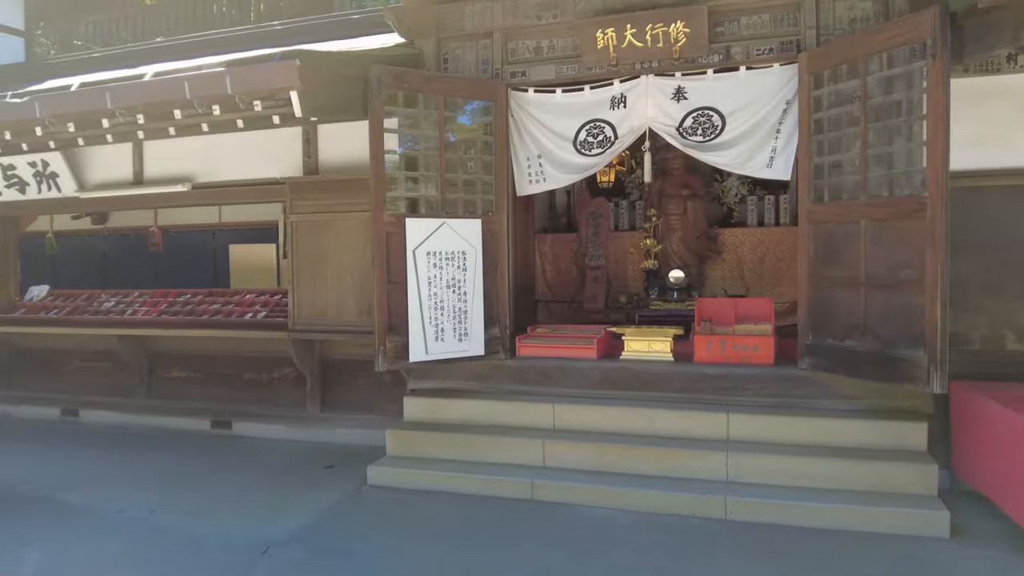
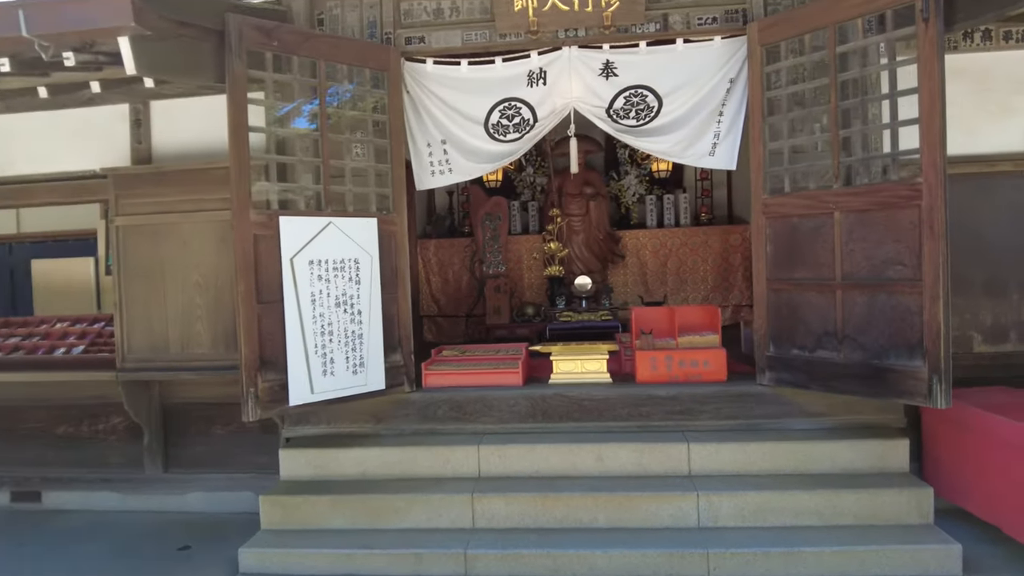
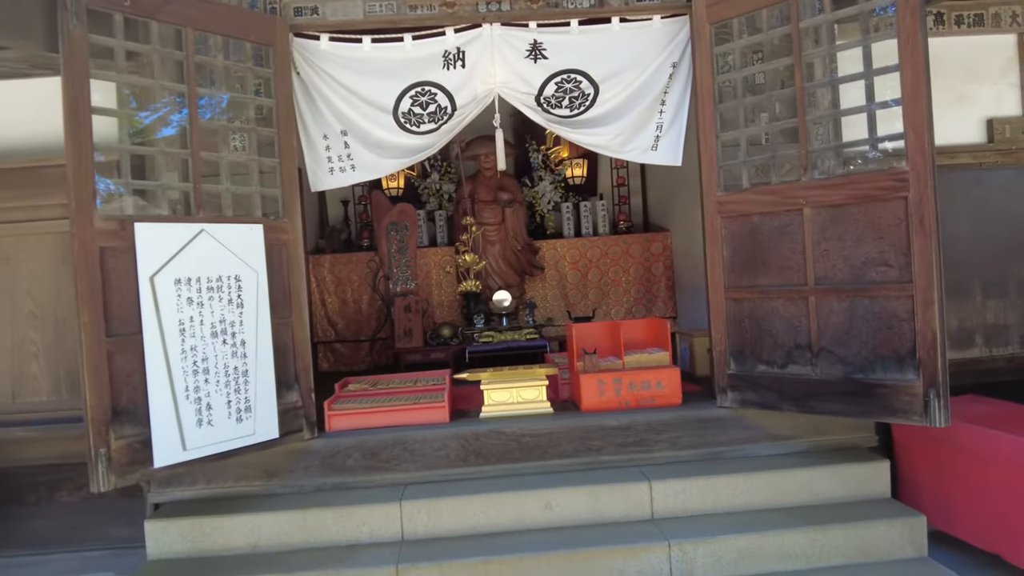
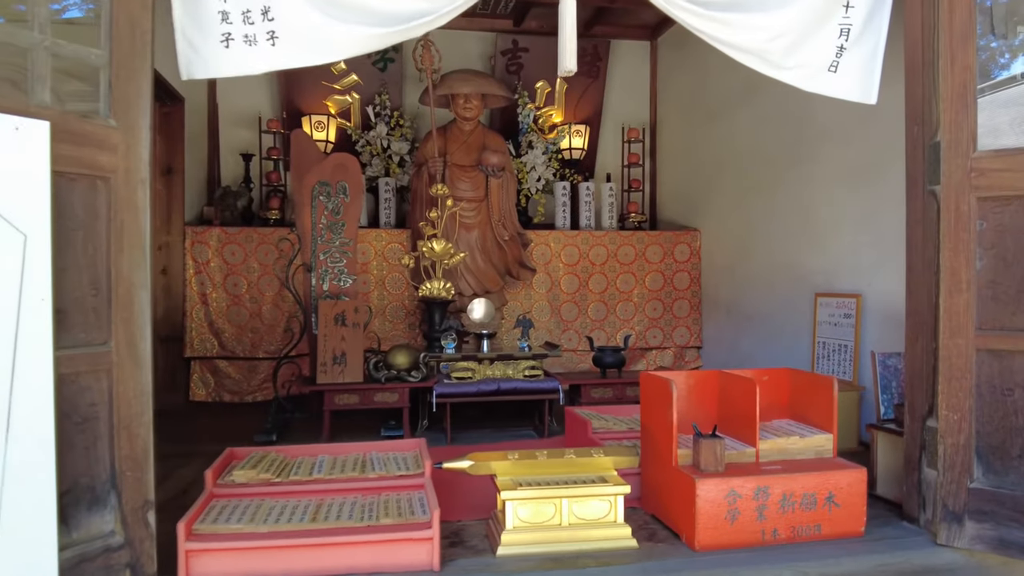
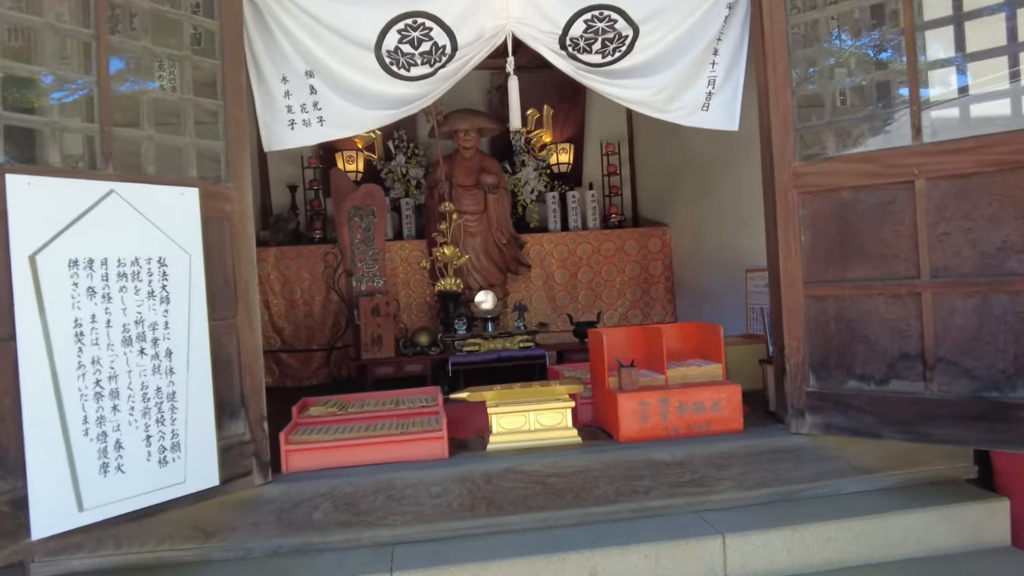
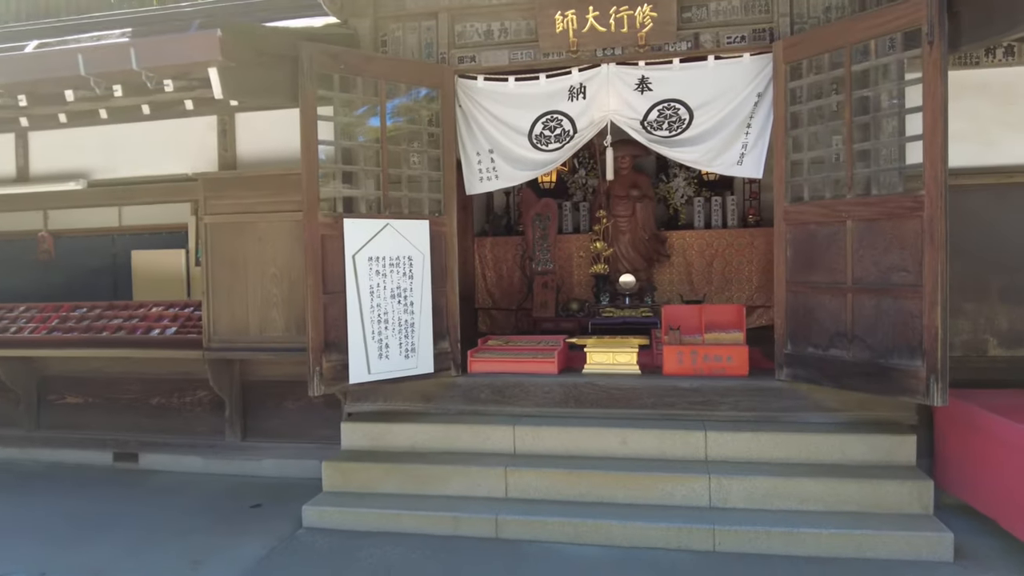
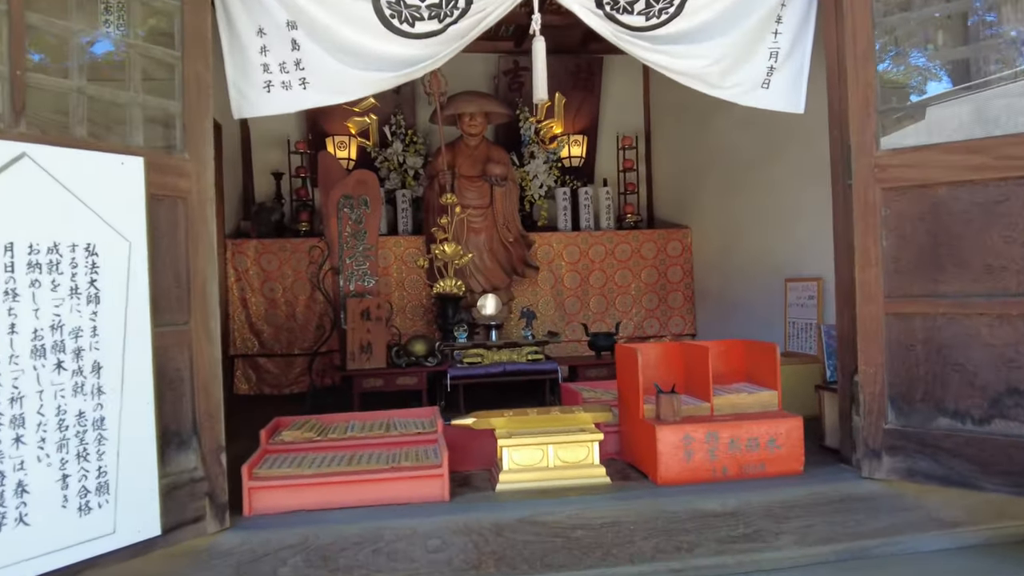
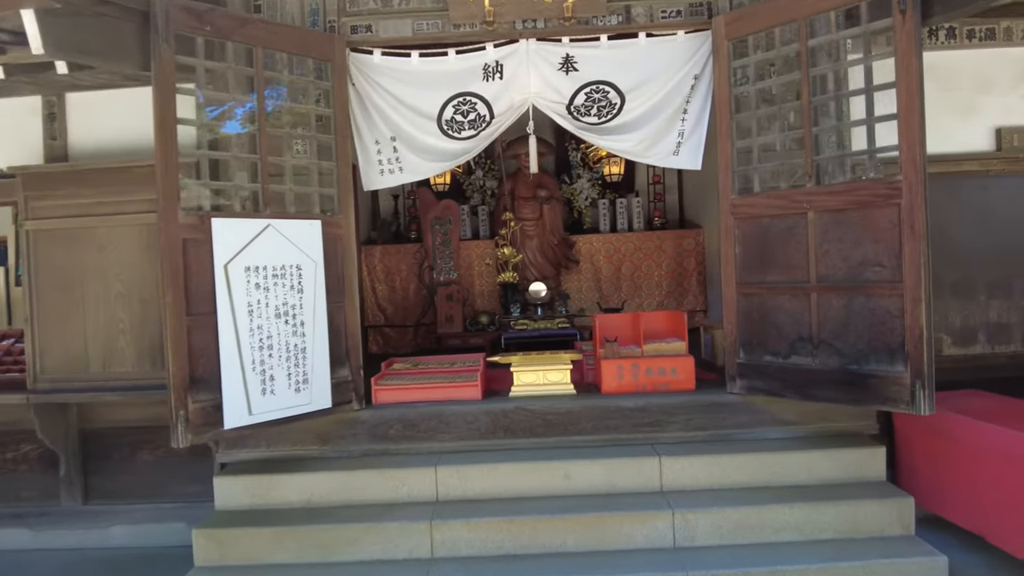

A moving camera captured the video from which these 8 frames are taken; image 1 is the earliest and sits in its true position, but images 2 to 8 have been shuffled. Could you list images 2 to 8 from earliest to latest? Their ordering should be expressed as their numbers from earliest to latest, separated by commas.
6, 2, 8, 3, 5, 7, 4
